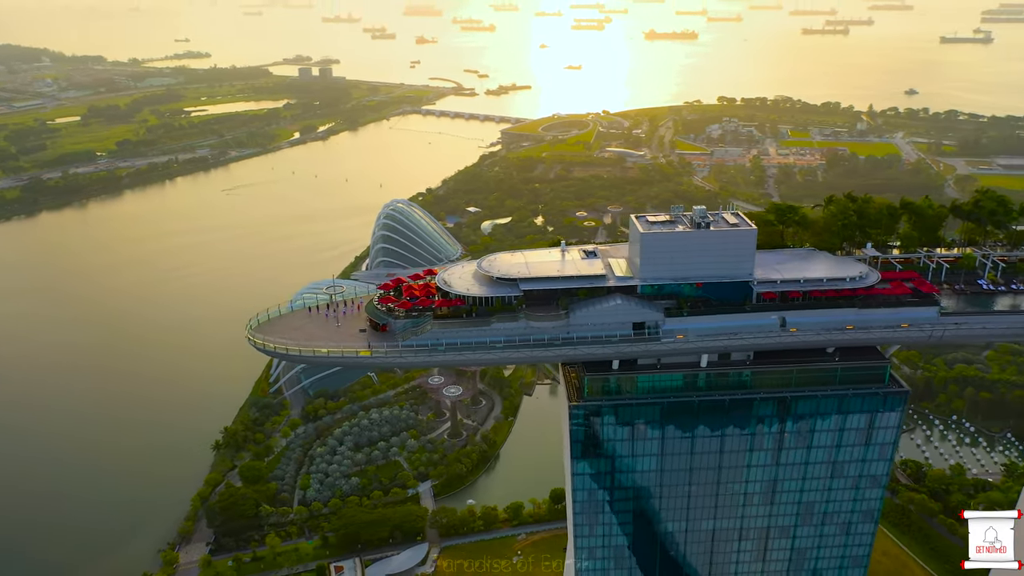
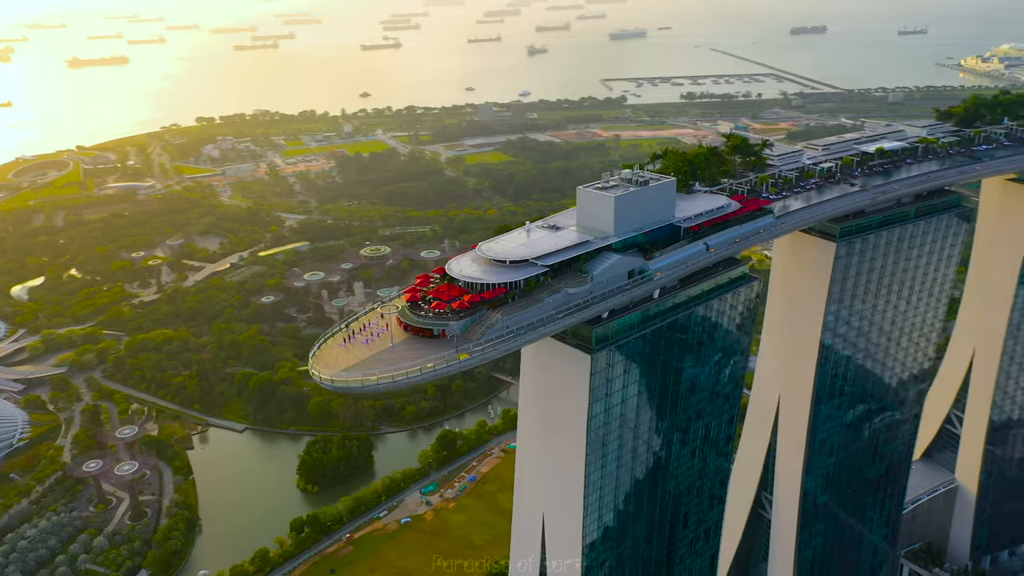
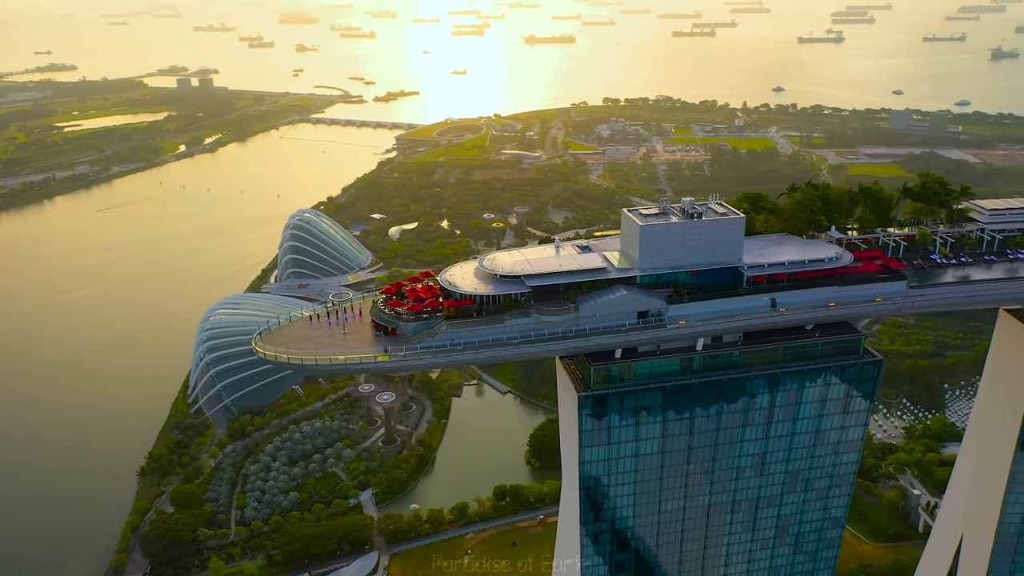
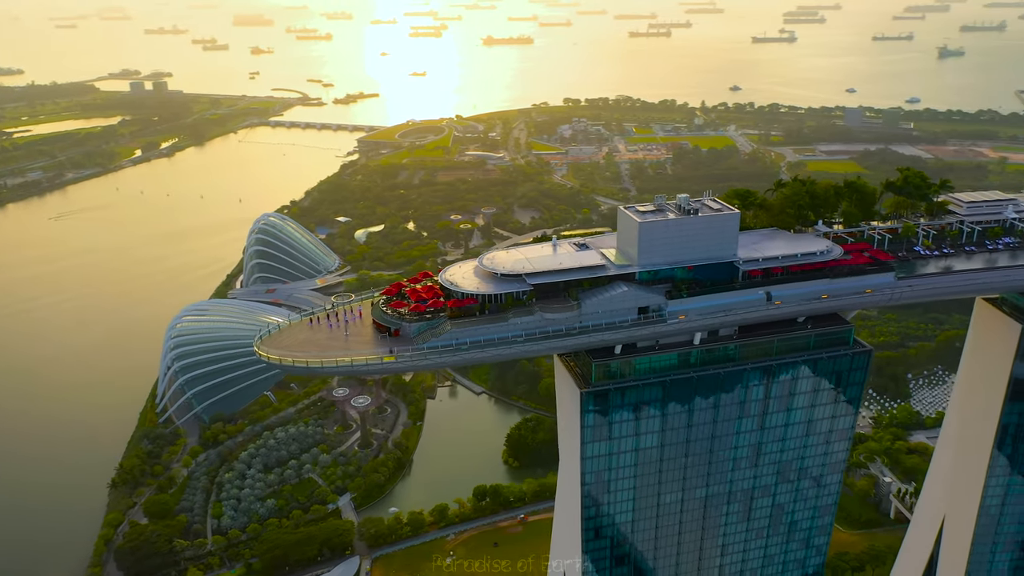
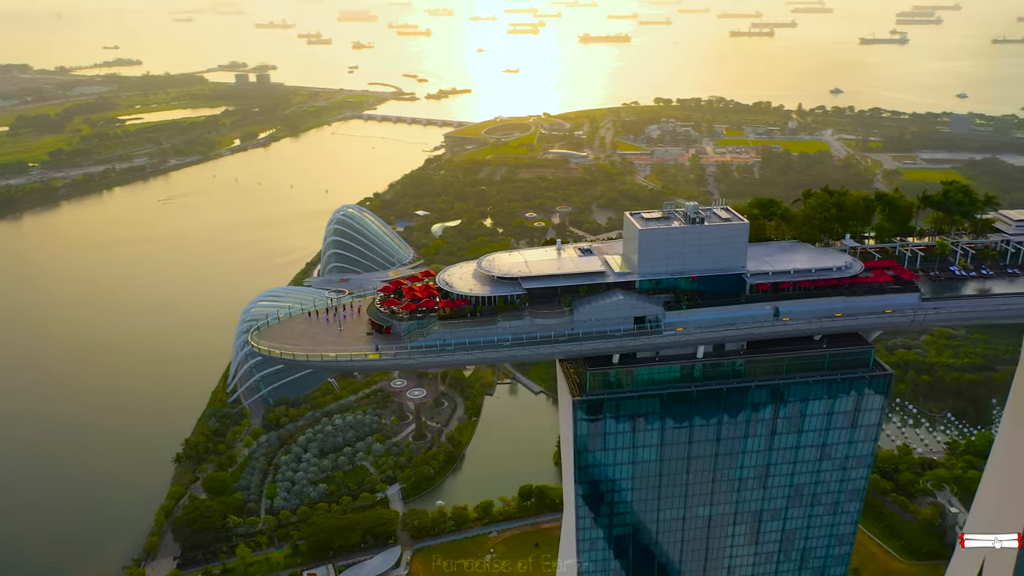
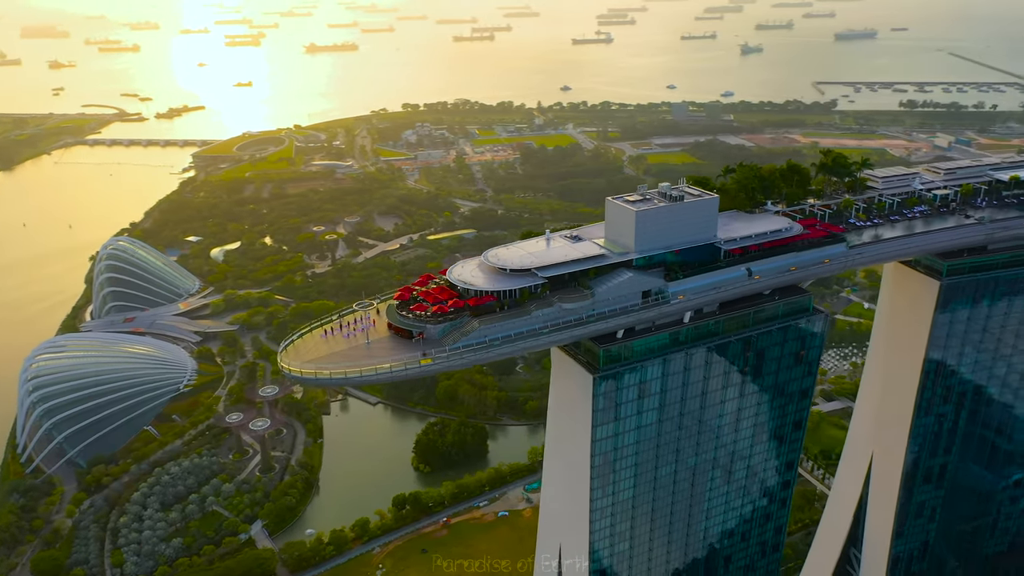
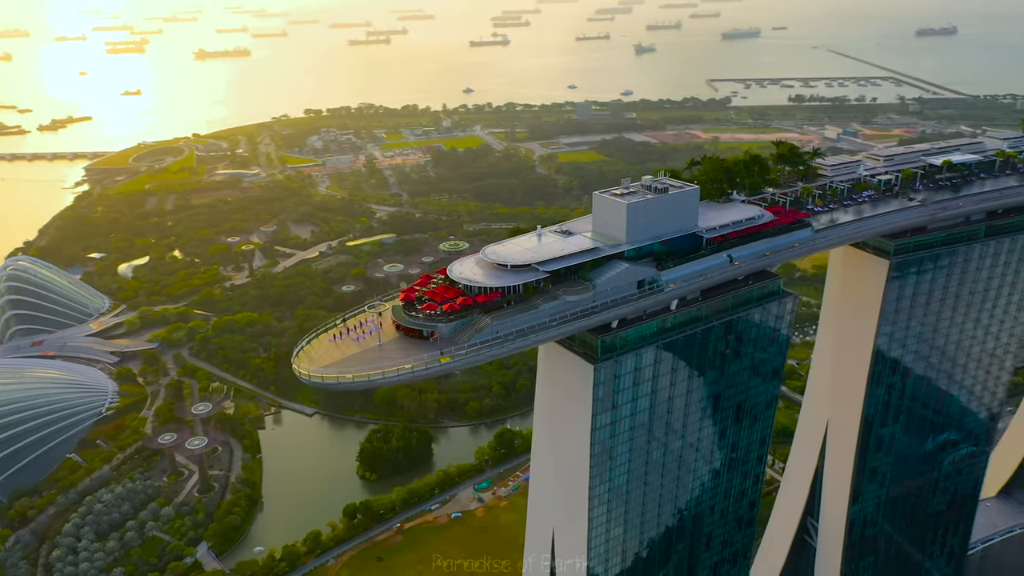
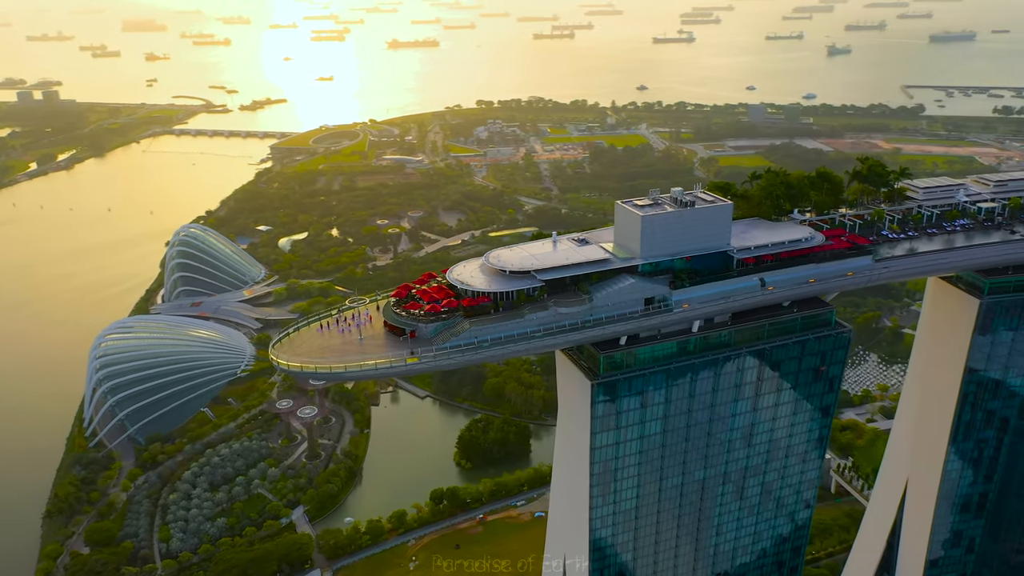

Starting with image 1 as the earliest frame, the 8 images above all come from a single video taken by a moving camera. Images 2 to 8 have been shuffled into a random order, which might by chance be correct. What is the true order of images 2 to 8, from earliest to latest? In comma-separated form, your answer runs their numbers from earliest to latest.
5, 3, 4, 8, 6, 7, 2
